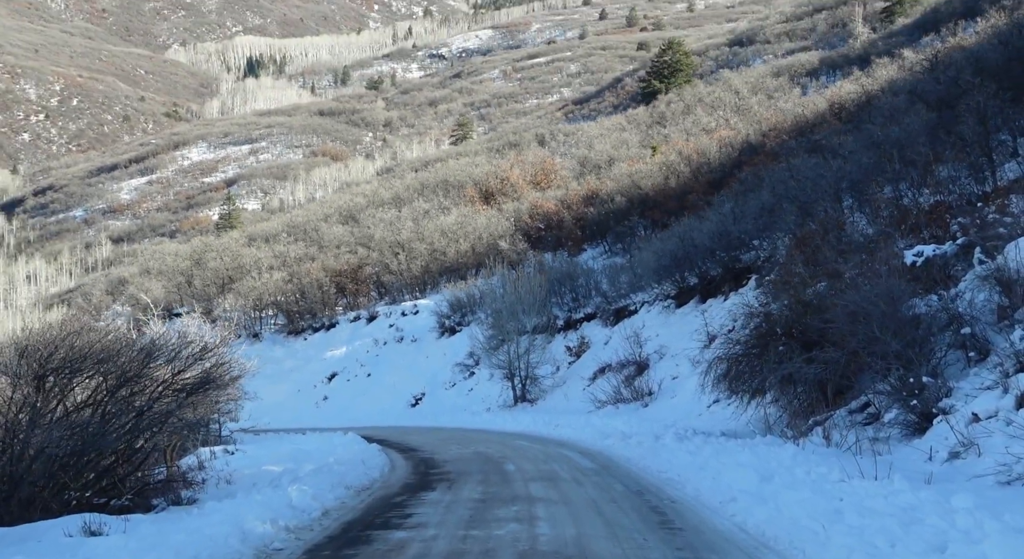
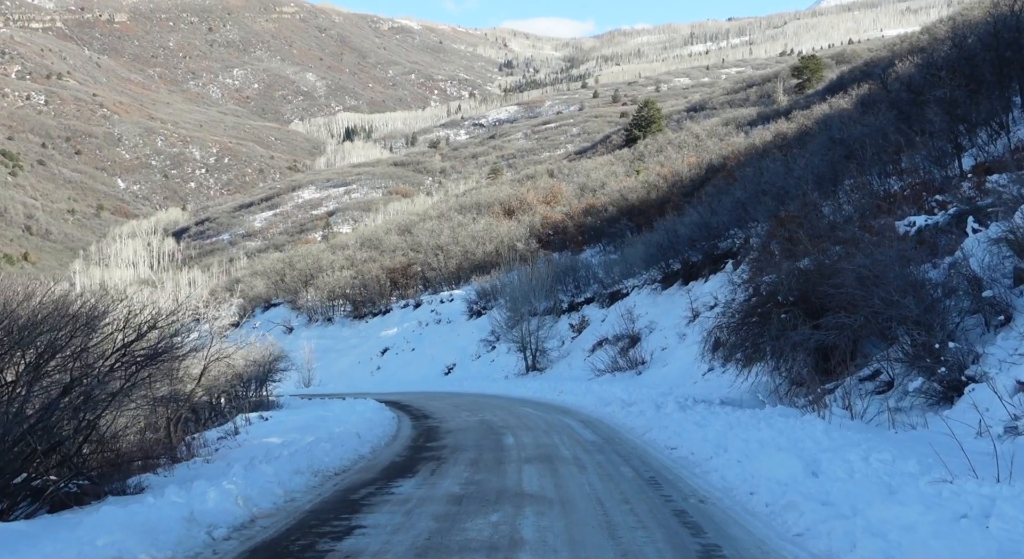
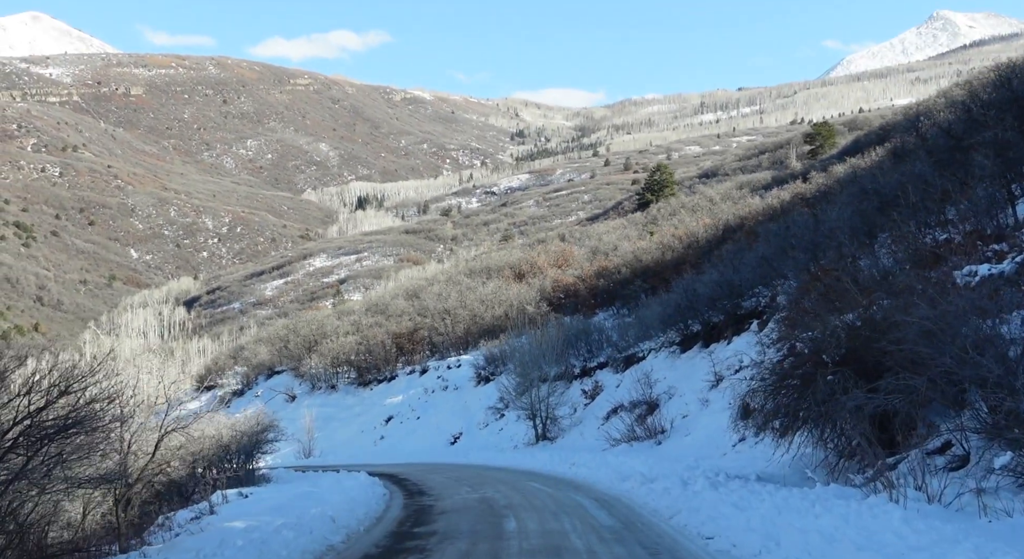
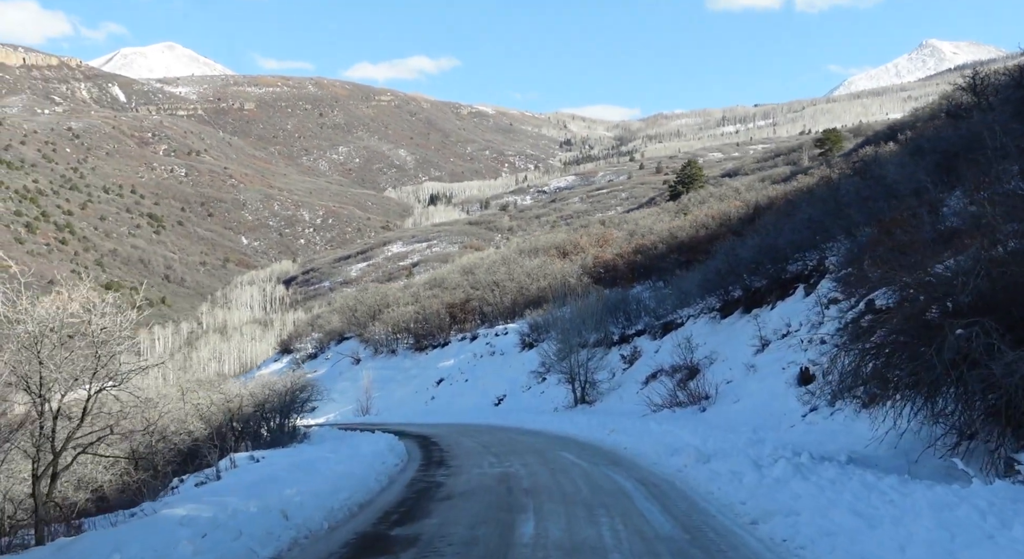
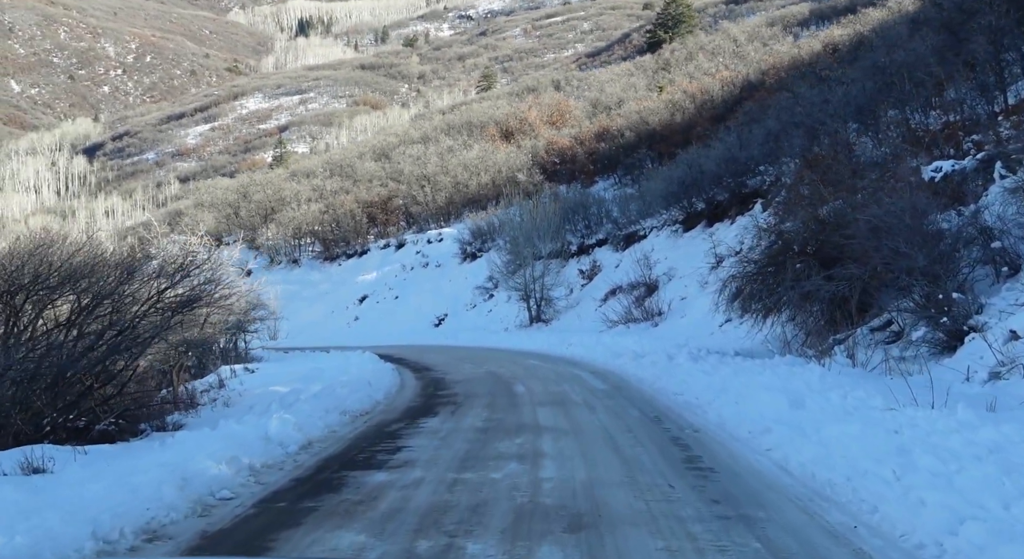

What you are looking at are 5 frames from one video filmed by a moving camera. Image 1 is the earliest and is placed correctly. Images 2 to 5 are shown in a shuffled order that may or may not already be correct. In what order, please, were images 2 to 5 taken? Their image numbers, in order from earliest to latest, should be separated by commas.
5, 2, 3, 4
